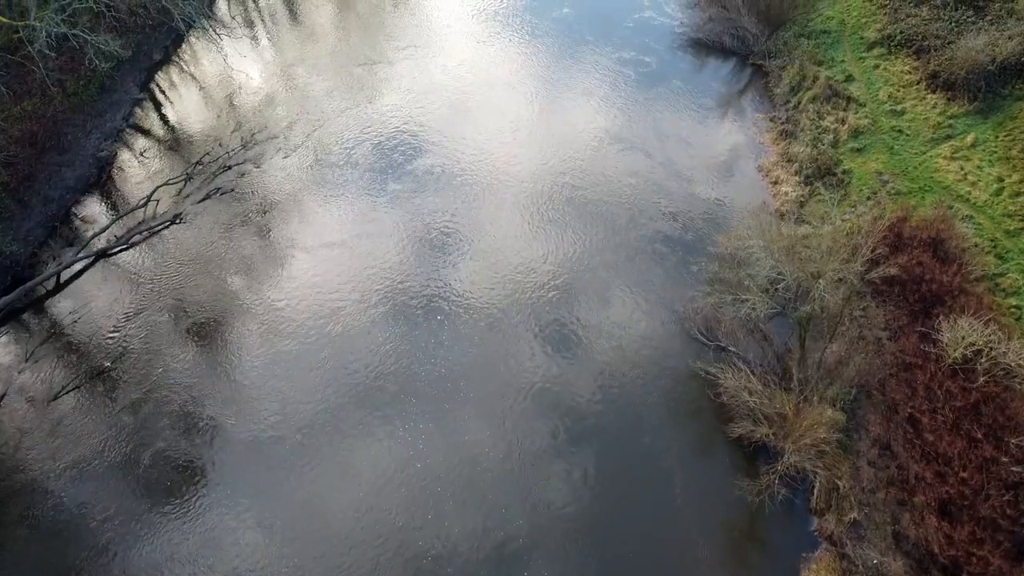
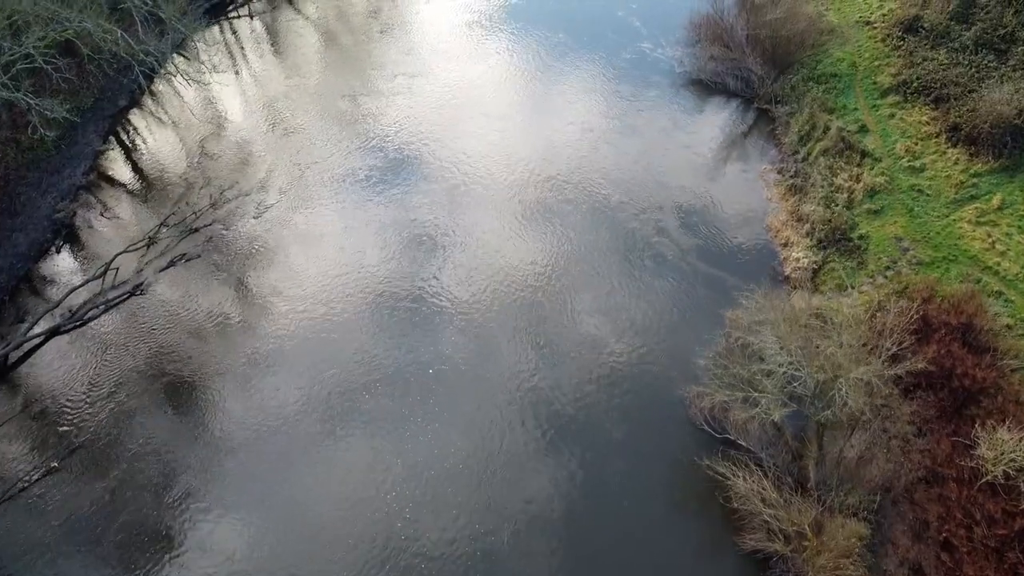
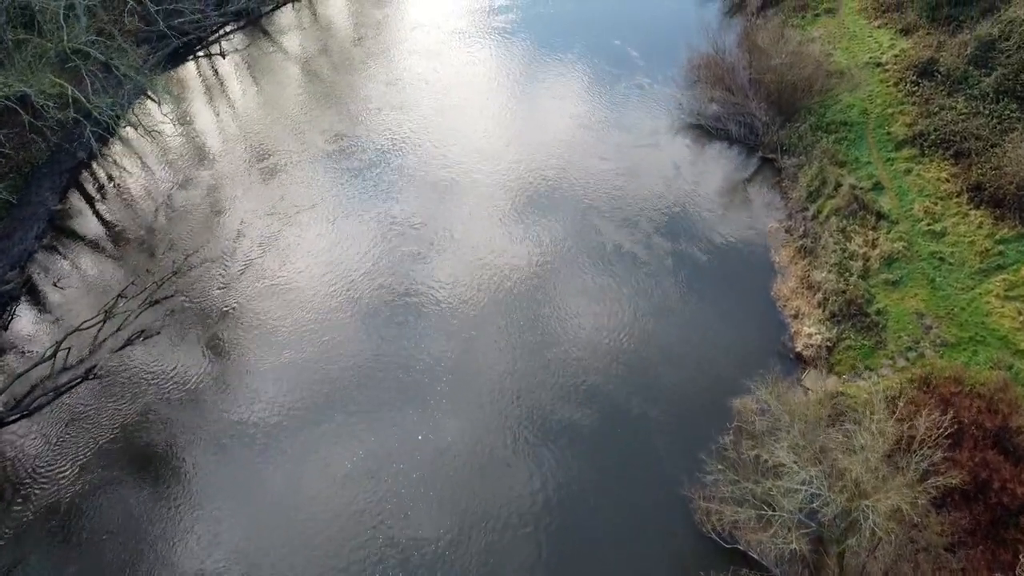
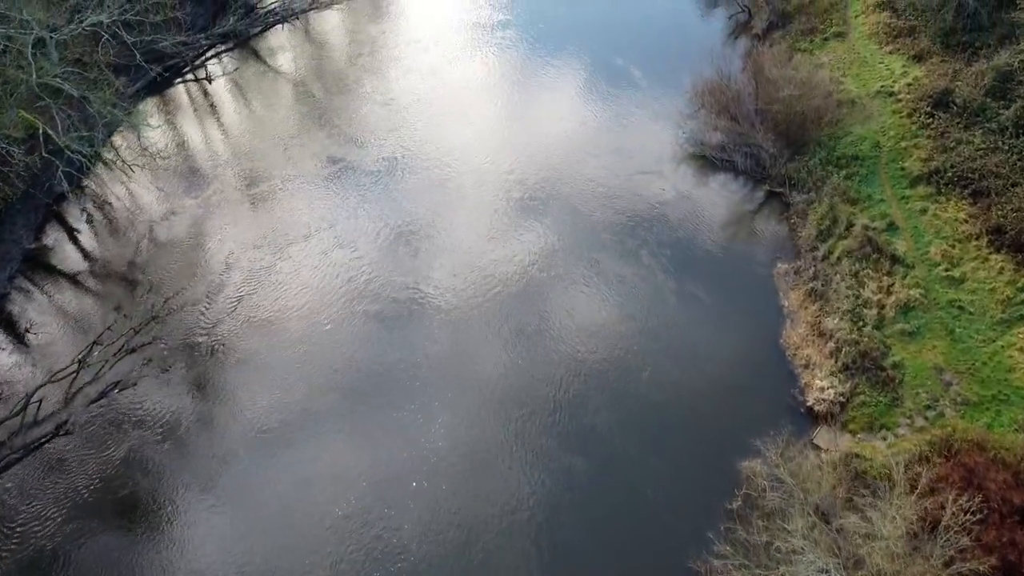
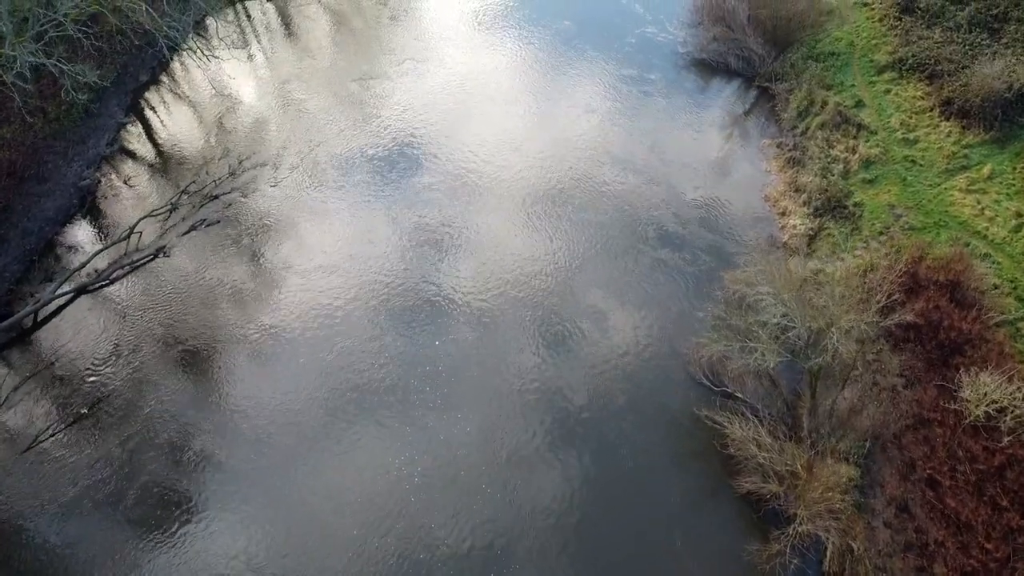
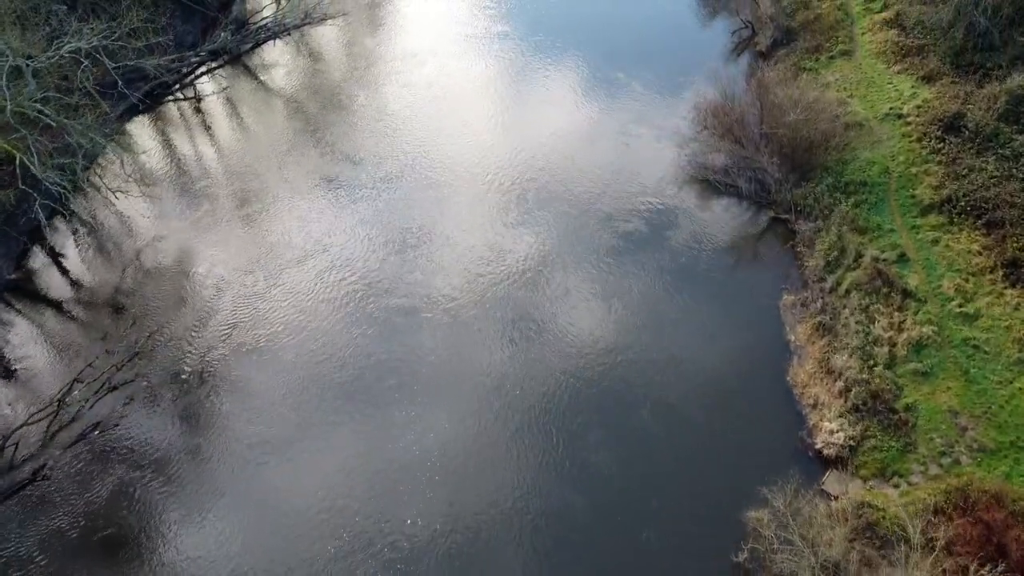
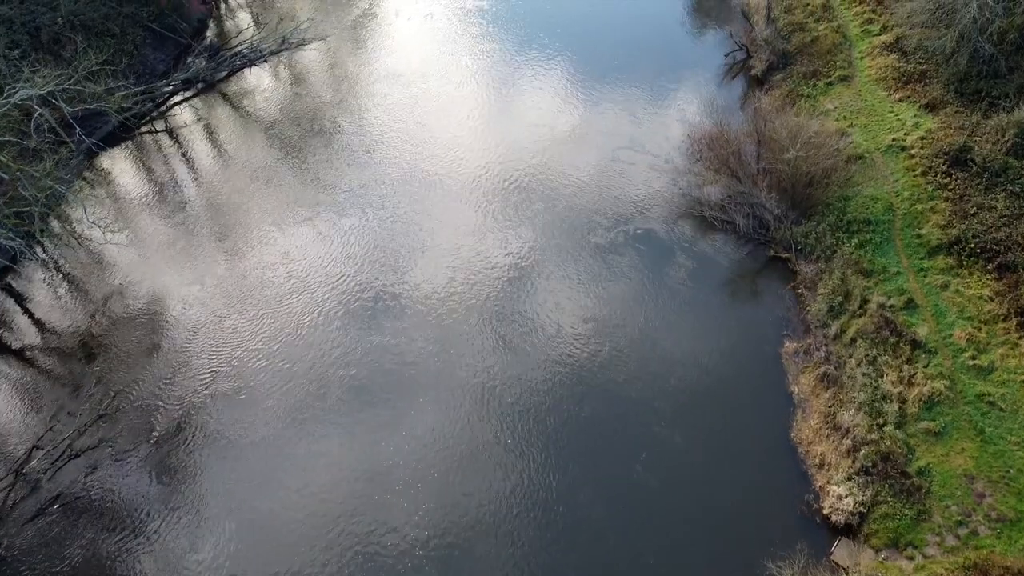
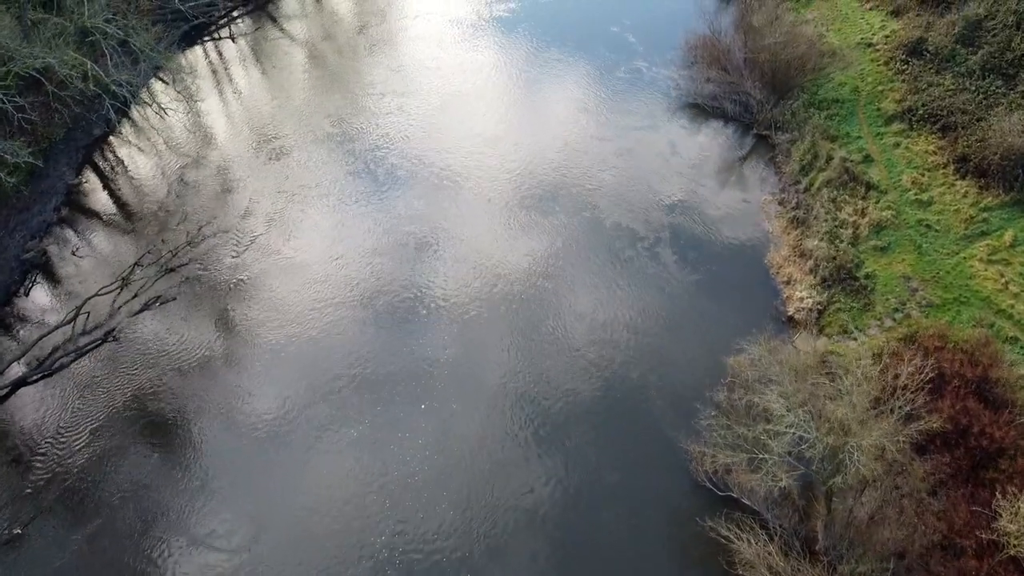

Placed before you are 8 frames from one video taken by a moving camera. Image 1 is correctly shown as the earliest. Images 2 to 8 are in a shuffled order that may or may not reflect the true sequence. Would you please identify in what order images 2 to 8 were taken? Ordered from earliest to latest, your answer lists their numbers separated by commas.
5, 2, 8, 3, 4, 6, 7
